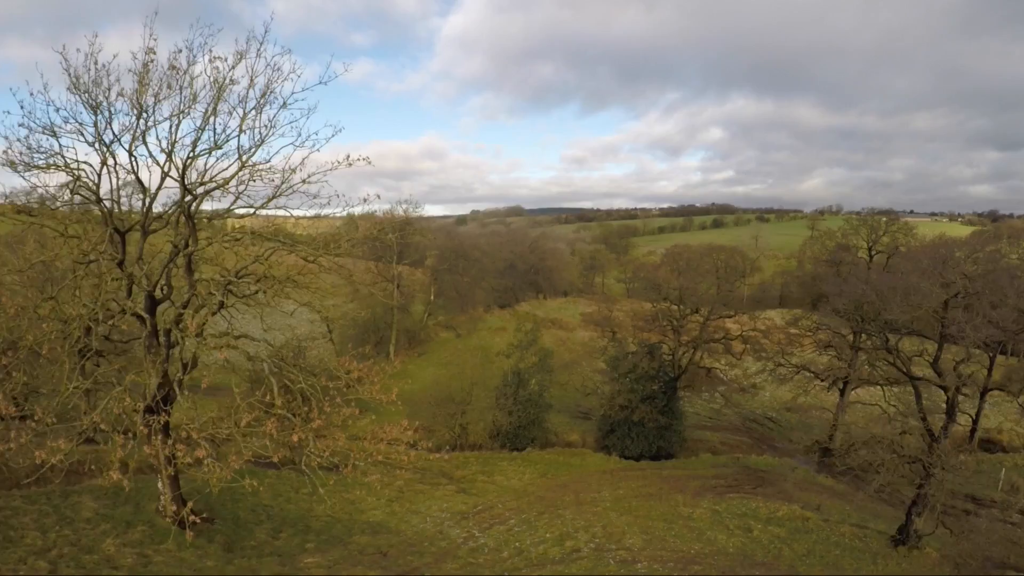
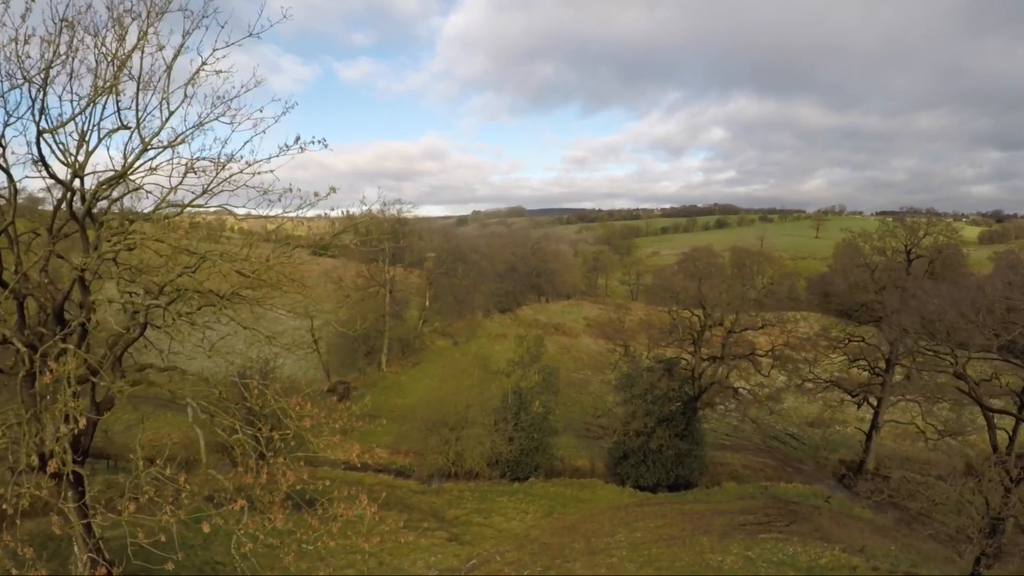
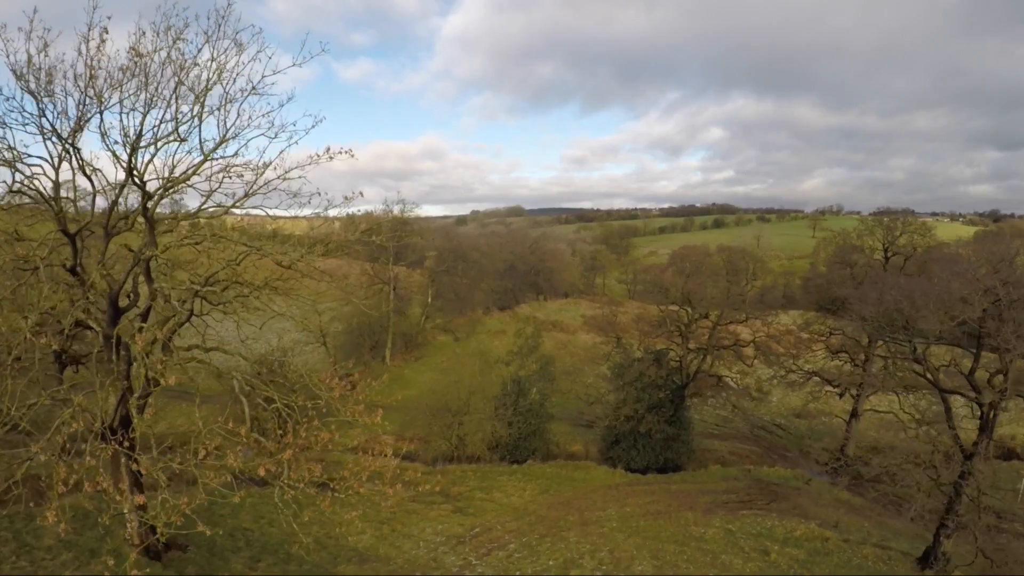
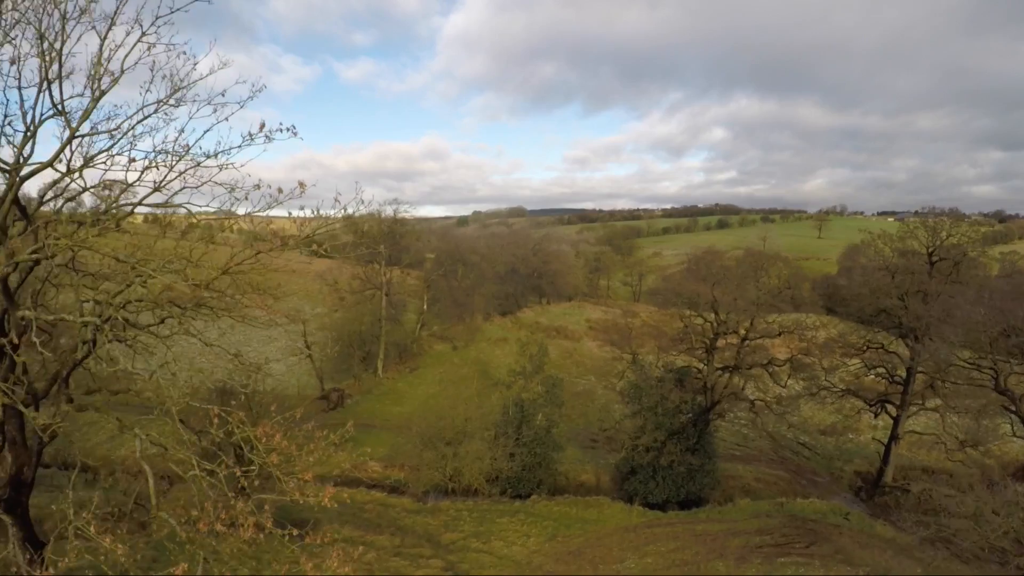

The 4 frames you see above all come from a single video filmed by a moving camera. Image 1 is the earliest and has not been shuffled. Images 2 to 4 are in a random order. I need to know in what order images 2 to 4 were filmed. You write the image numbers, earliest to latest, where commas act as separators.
3, 2, 4
